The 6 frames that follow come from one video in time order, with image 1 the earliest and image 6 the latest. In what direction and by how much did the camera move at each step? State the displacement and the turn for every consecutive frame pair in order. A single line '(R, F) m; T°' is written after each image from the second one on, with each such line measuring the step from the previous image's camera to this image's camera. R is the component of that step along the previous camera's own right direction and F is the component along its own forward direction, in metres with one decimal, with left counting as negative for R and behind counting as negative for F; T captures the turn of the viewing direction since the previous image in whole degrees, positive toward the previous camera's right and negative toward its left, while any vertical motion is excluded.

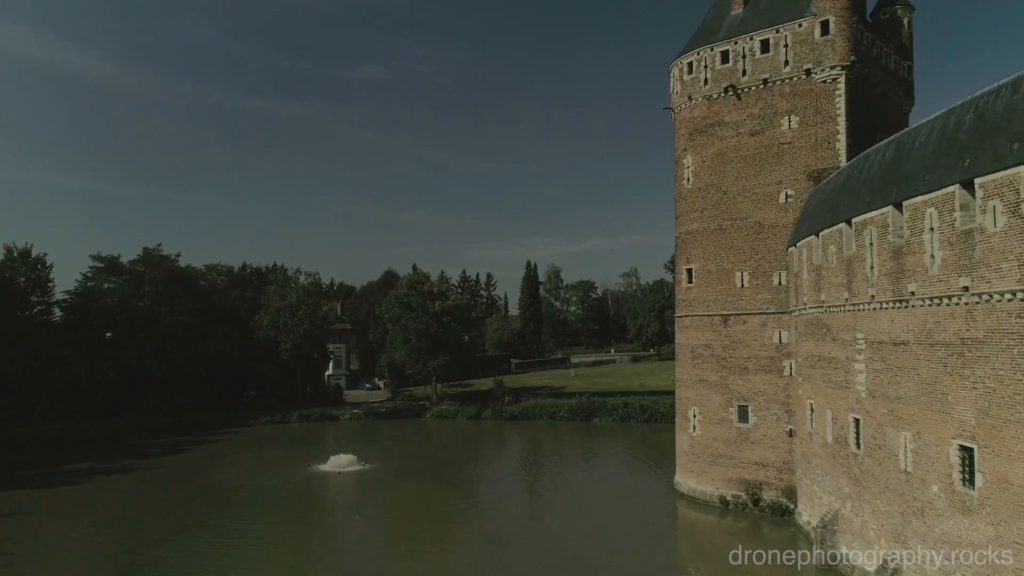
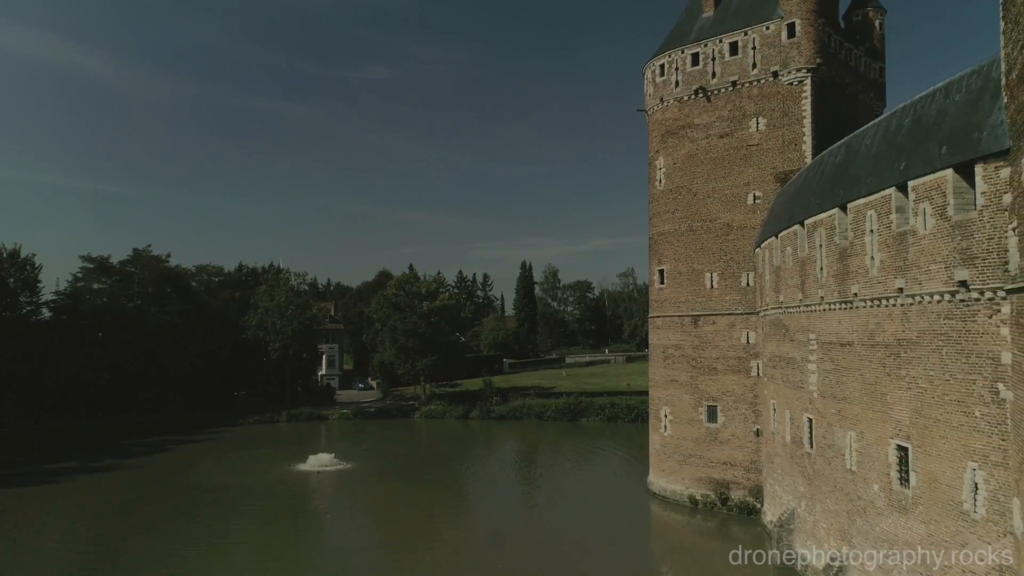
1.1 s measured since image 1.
(+1.0, -0.2) m; 0°
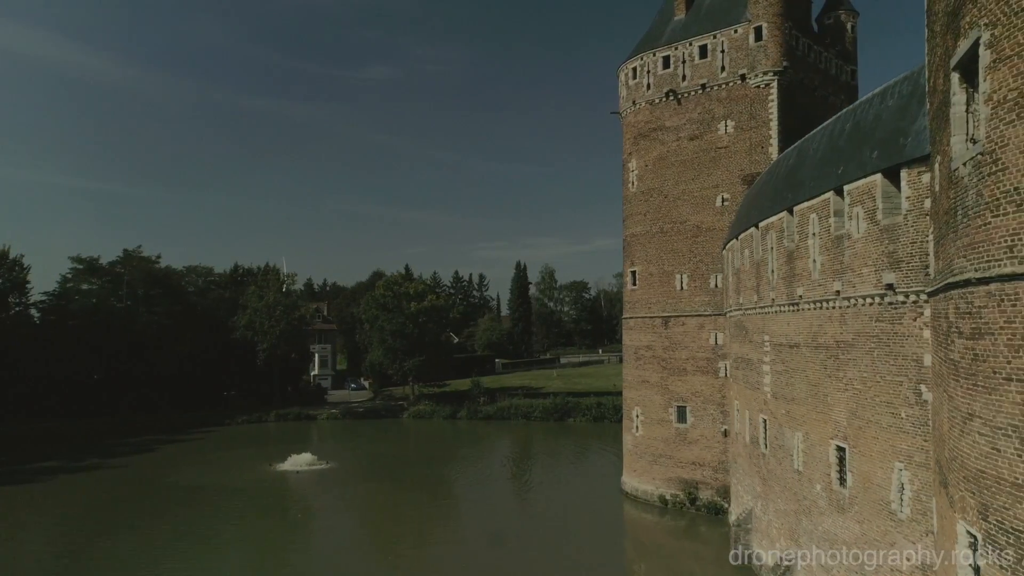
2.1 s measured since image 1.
(+1.0, -0.2) m; 0°
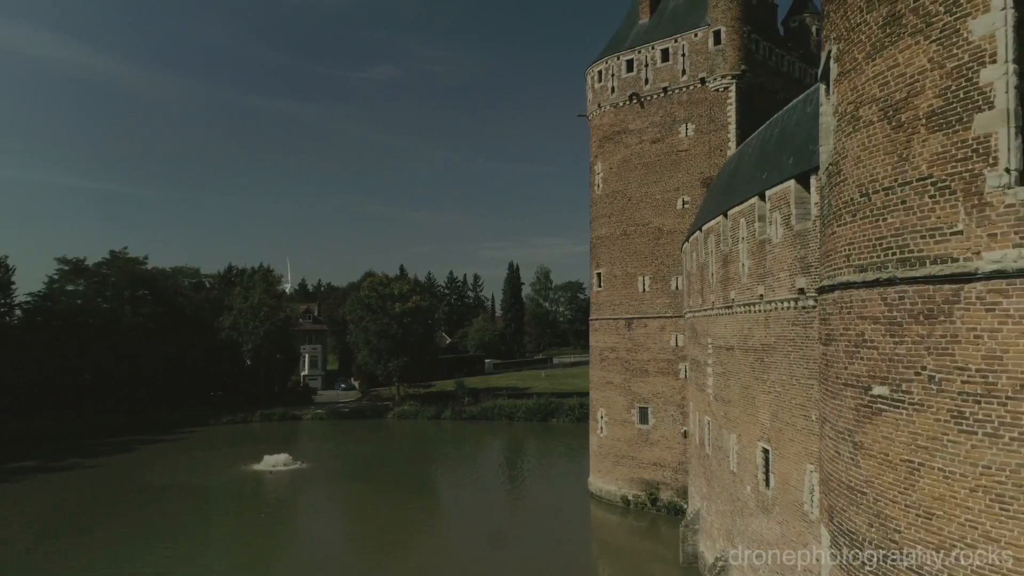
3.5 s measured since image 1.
(+1.3, -0.2) m; 0°
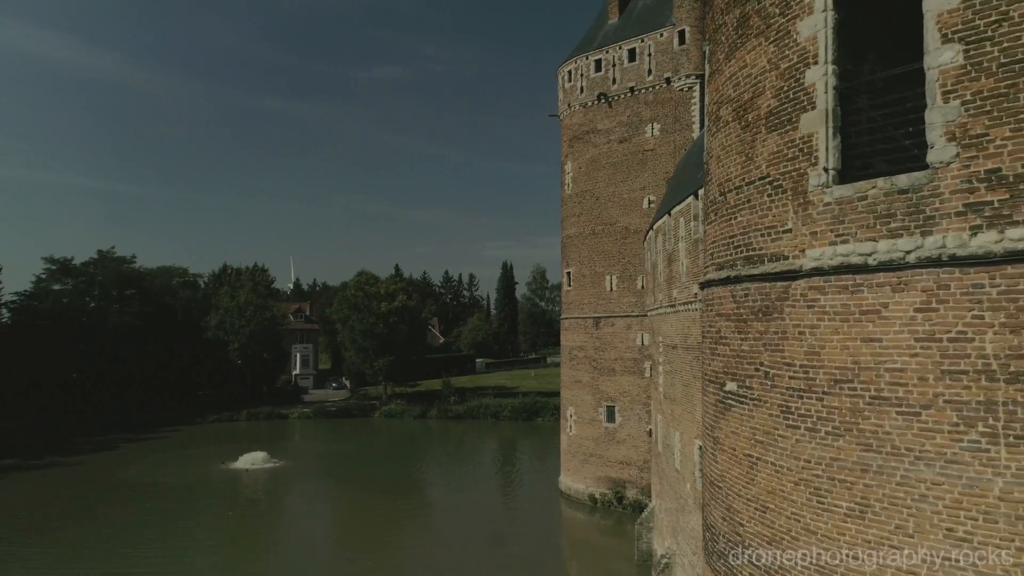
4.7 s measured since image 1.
(+1.1, -0.1) m; 0°
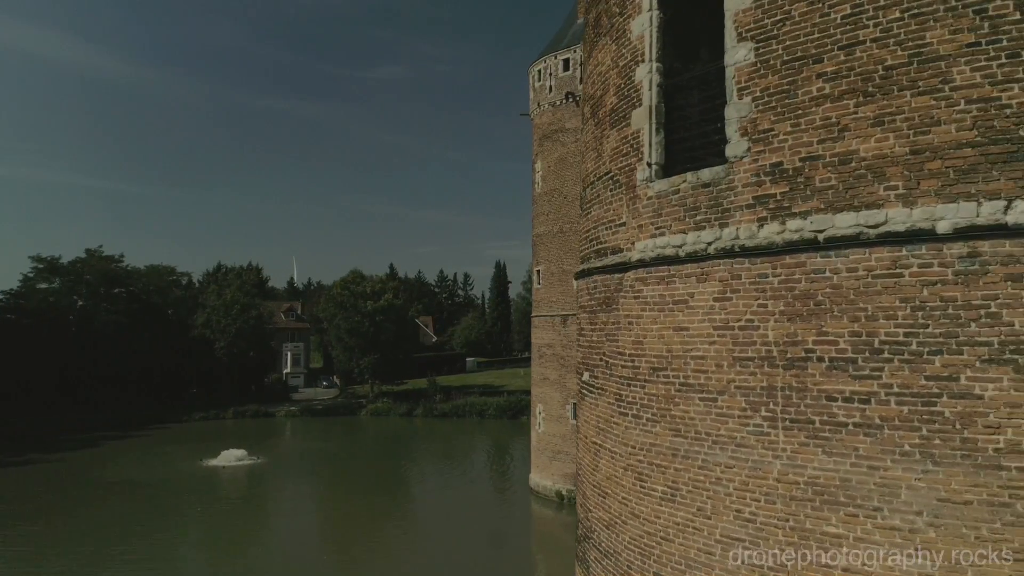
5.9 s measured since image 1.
(+1.1, -0.1) m; 0°
